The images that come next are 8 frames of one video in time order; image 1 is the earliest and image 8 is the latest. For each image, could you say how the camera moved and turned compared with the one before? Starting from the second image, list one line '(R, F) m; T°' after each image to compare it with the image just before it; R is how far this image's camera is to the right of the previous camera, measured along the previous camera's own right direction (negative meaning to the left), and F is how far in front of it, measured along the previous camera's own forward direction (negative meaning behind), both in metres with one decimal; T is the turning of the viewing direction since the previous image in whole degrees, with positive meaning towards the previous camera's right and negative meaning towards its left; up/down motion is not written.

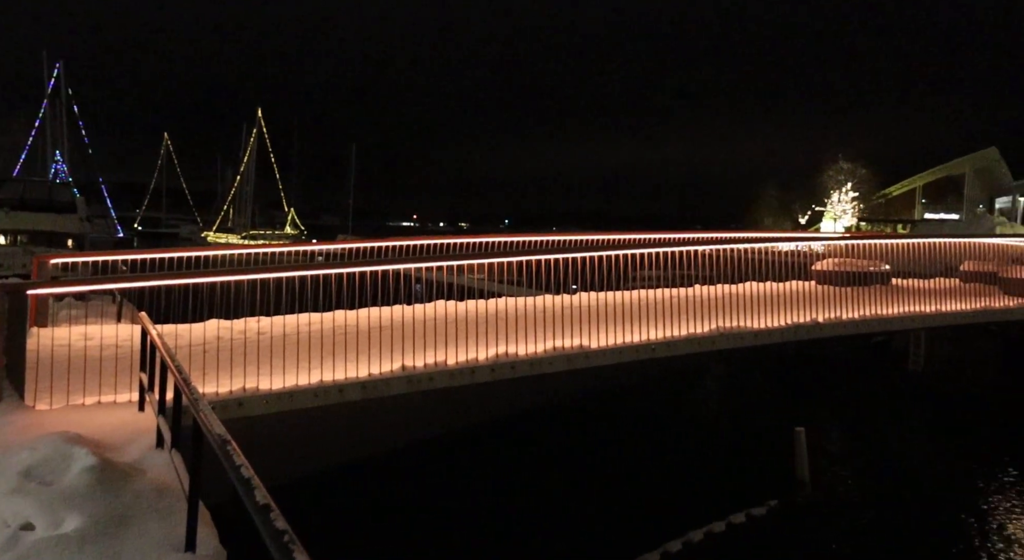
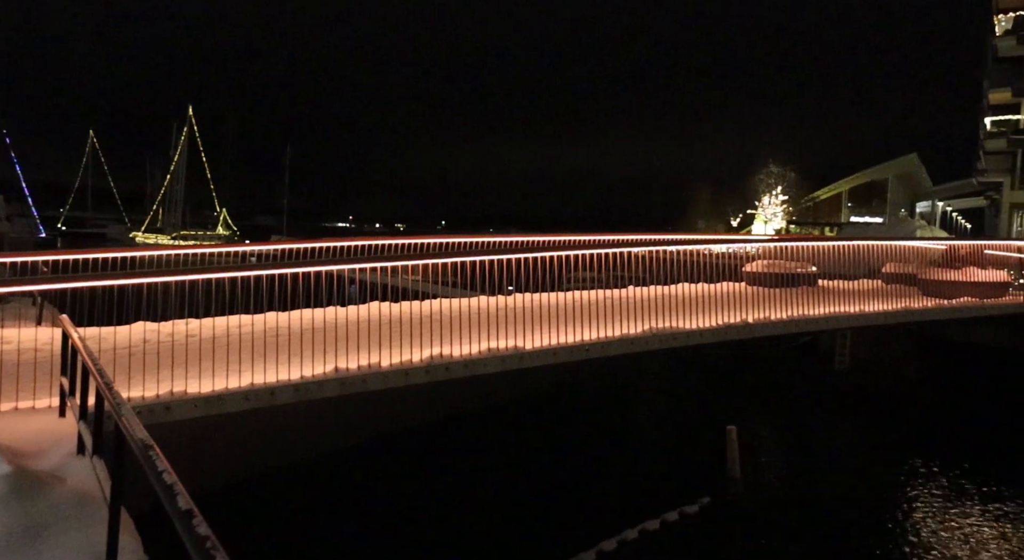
(+0.5, 0.0) m; +3°
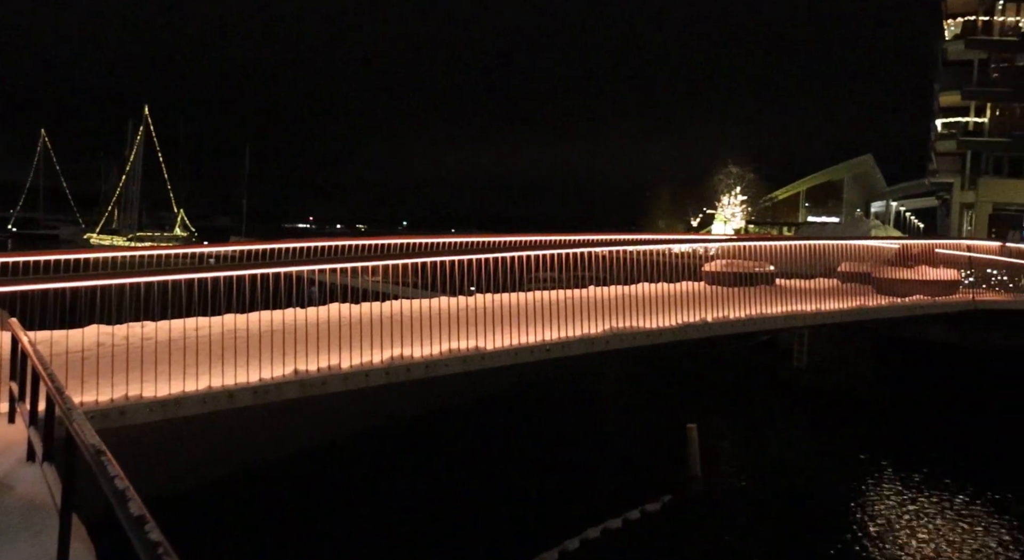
(+0.3, 0.0) m; +2°
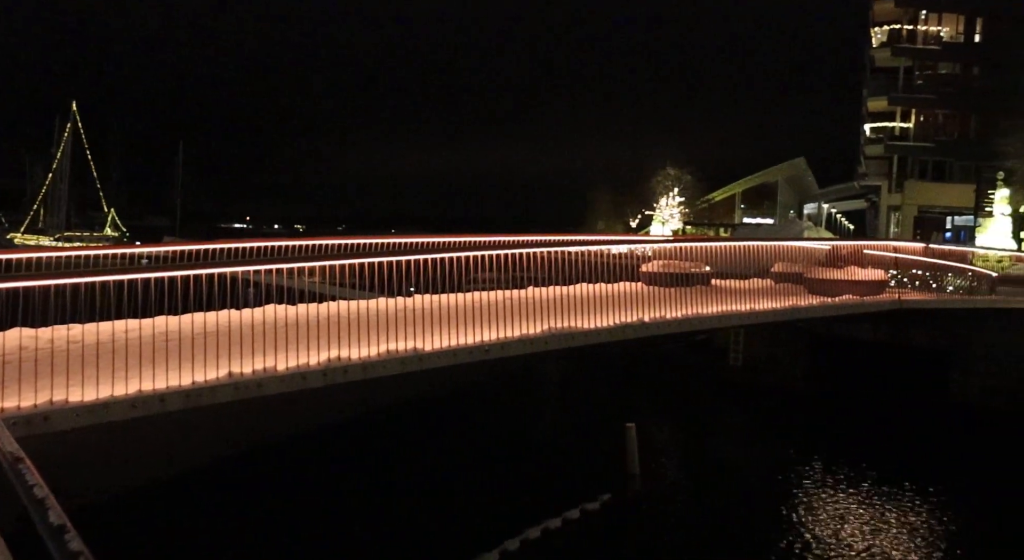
(+0.4, 0.0) m; +3°
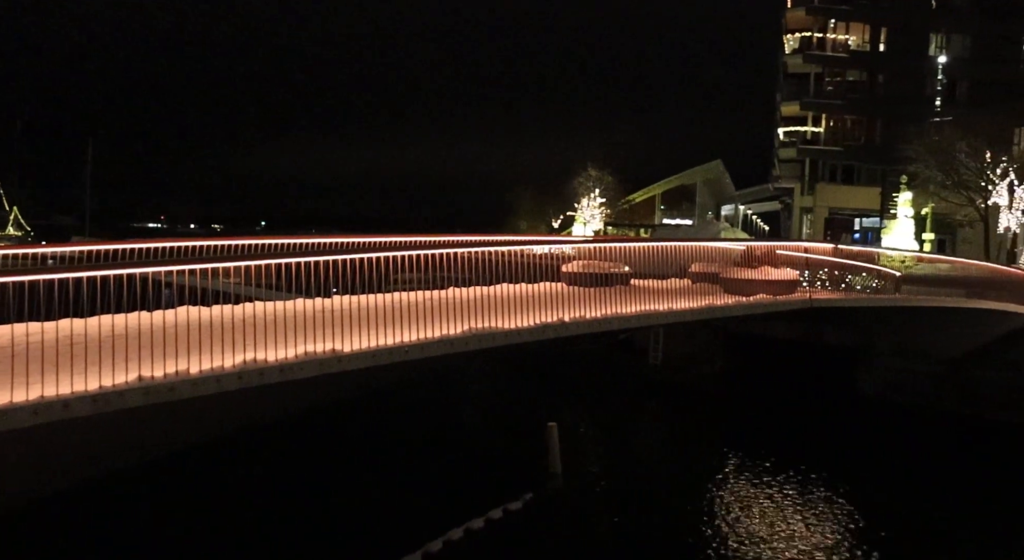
(+0.6, -0.1) m; +4°
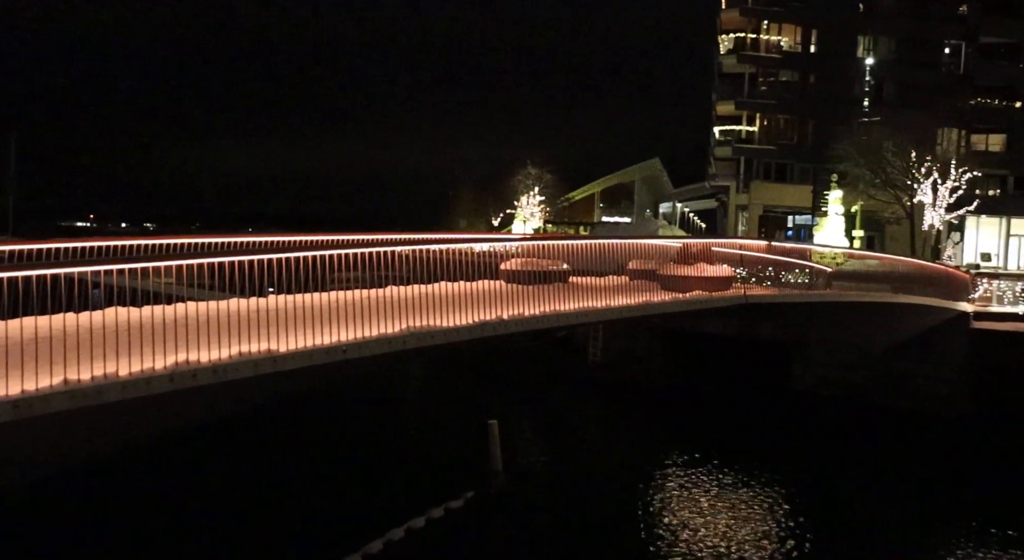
(+0.6, -0.1) m; +2°
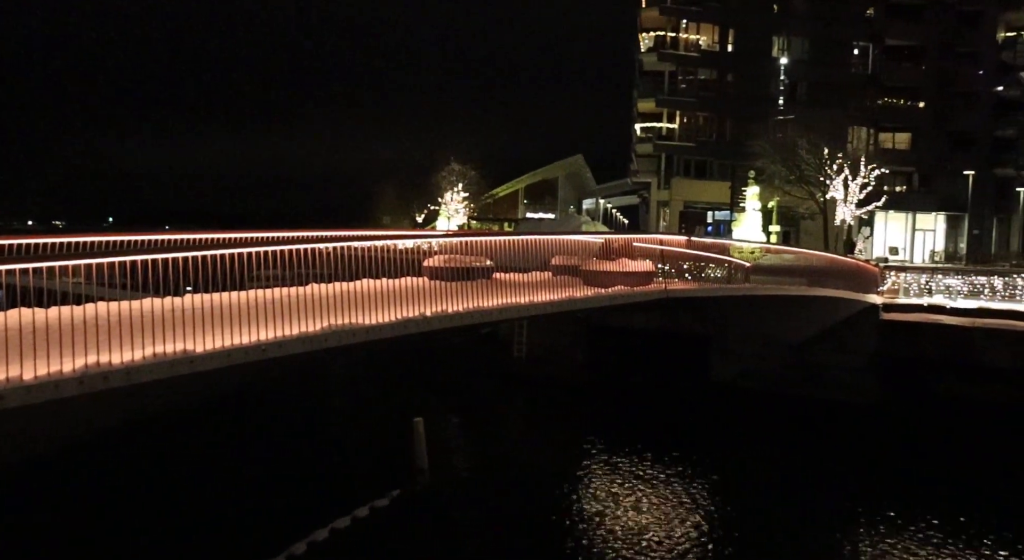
(0.0, +0.1) m; +6°
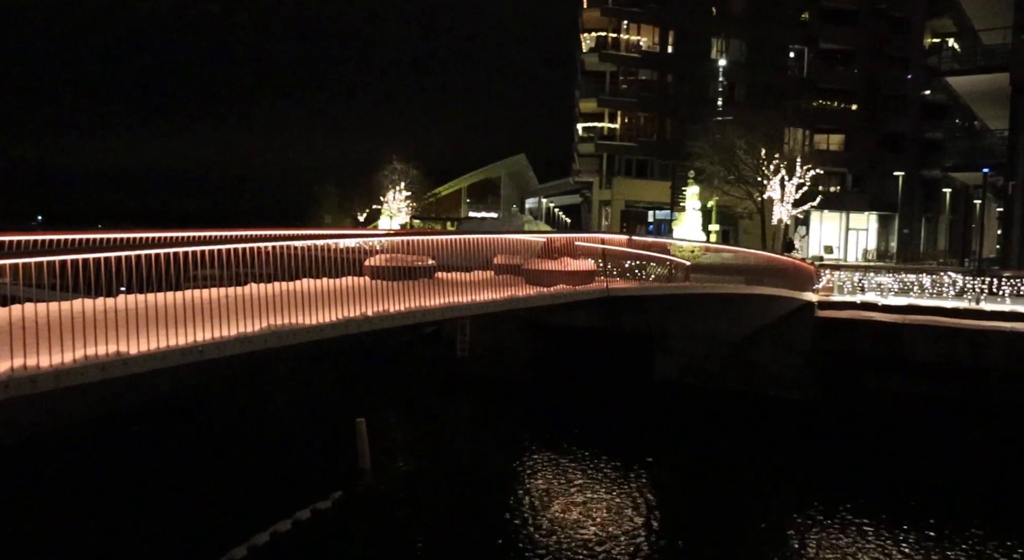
(0.0, +0.1) m; +5°
